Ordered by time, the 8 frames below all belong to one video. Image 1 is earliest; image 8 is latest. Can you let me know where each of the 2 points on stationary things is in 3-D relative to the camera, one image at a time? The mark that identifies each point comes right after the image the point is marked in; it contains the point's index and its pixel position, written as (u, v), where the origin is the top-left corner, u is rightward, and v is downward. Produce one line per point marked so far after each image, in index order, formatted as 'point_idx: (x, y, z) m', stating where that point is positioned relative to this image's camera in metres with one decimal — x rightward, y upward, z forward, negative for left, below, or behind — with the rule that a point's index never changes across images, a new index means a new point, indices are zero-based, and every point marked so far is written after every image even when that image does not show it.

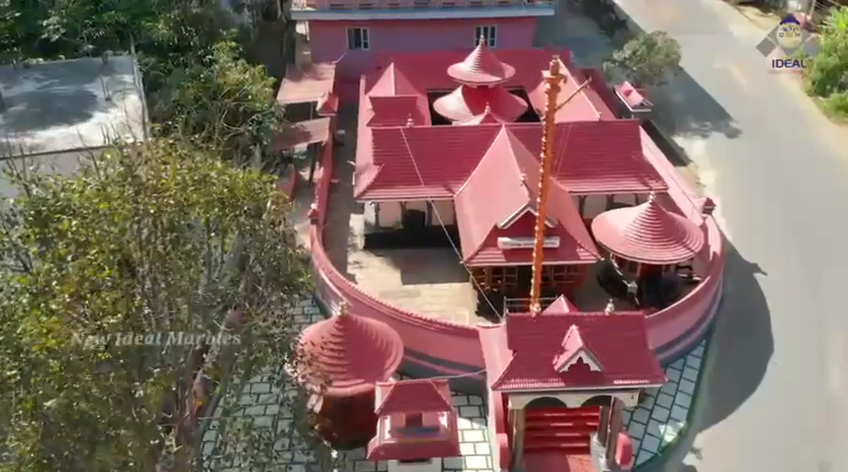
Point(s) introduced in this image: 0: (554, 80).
0: (+2.8, +3.3, +18.5) m
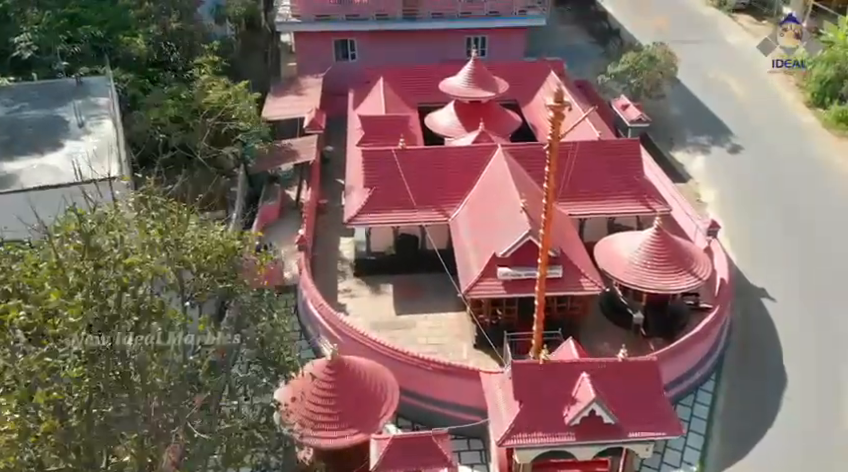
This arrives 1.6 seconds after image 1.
0: (+2.7, +2.6, +17.3) m
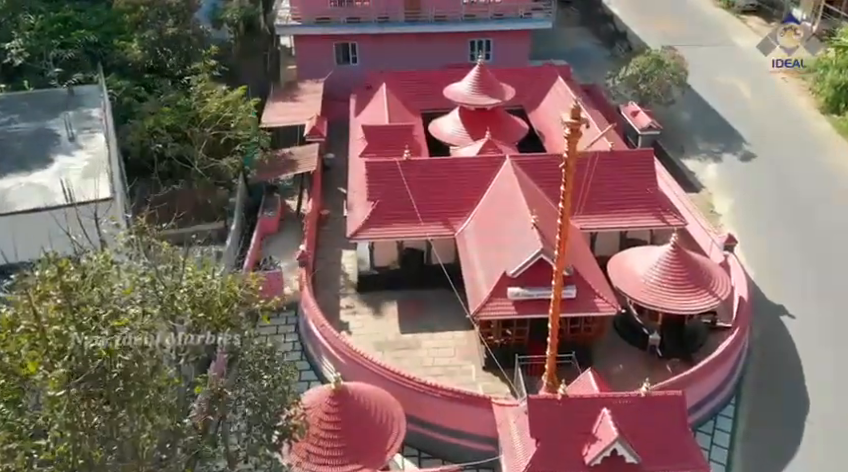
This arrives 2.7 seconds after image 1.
0: (+2.9, +2.1, +16.4) m
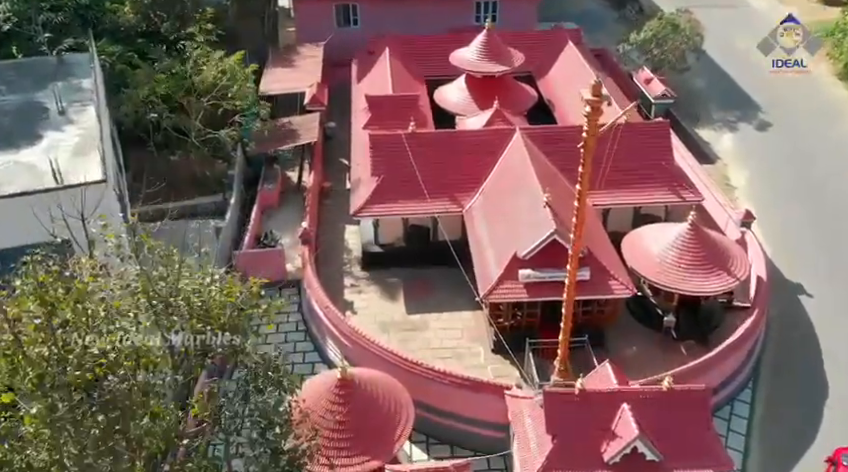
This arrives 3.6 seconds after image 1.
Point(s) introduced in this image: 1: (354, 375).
0: (+3.1, +2.4, +15.4) m
1: (-1.4, -2.7, +16.6) m
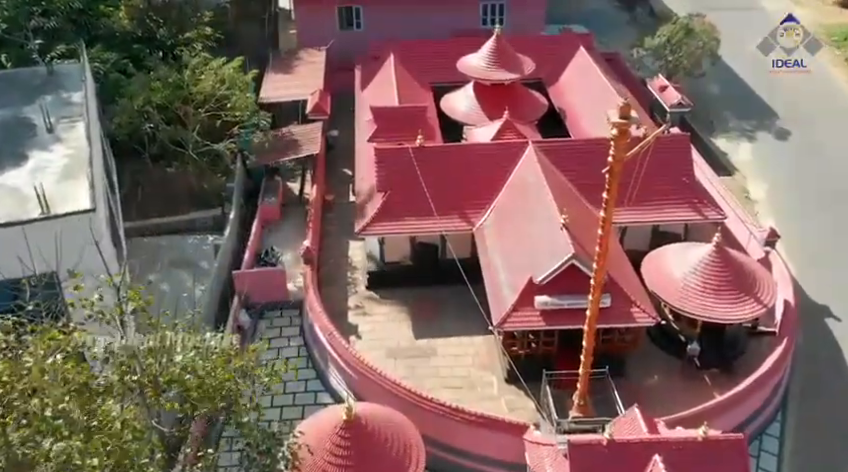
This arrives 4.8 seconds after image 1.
0: (+3.3, +1.8, +14.3) m
1: (-1.2, -3.2, +15.6) m
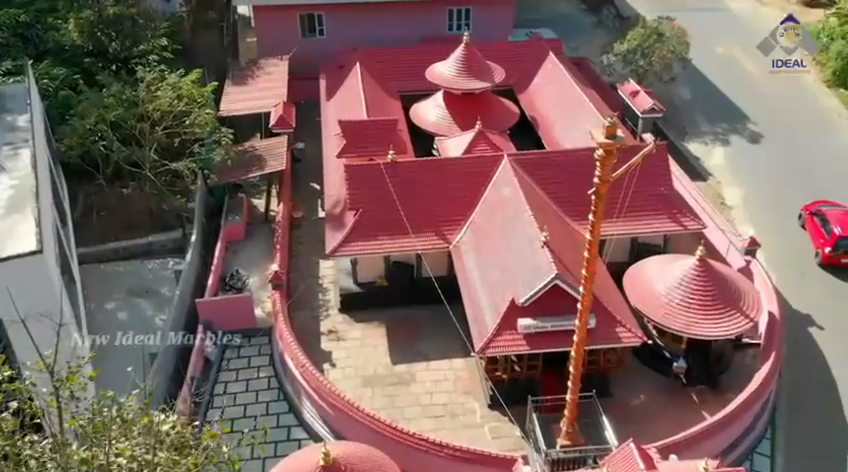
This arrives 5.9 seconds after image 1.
0: (+2.9, +1.4, +13.5) m
1: (-1.5, -3.8, +14.6) m
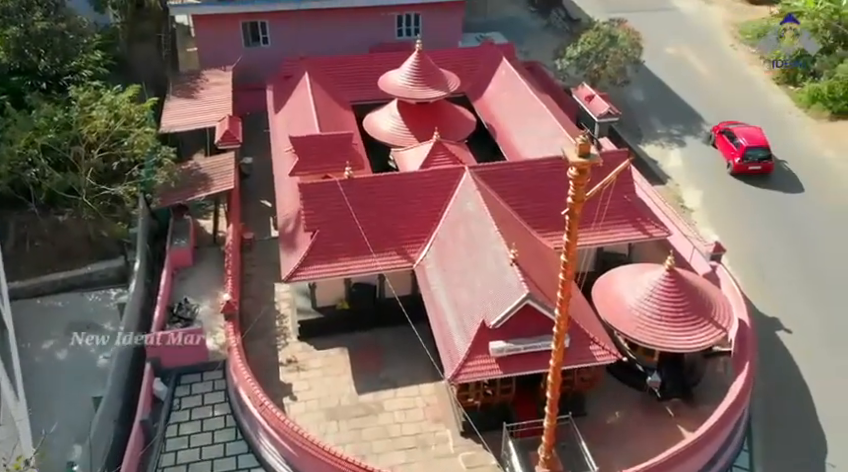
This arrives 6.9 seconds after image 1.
0: (+2.4, +1.1, +12.7) m
1: (-1.9, -4.3, +13.5) m
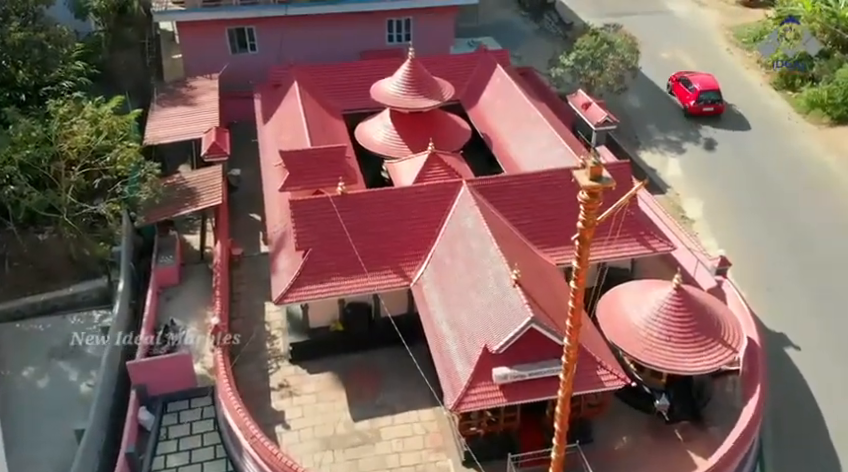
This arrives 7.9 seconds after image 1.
0: (+2.5, +0.7, +11.9) m
1: (-1.8, -4.7, +12.7) m
